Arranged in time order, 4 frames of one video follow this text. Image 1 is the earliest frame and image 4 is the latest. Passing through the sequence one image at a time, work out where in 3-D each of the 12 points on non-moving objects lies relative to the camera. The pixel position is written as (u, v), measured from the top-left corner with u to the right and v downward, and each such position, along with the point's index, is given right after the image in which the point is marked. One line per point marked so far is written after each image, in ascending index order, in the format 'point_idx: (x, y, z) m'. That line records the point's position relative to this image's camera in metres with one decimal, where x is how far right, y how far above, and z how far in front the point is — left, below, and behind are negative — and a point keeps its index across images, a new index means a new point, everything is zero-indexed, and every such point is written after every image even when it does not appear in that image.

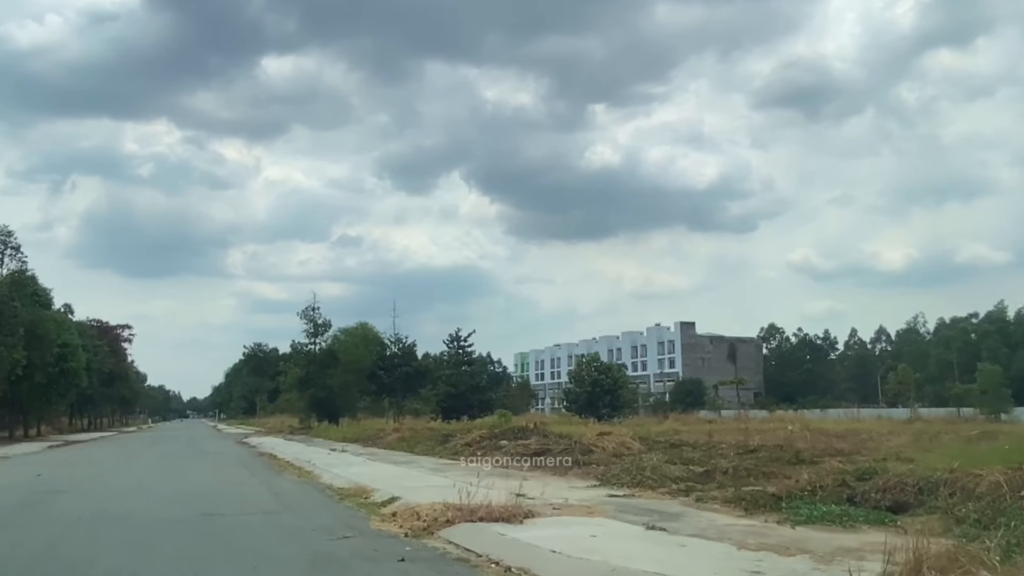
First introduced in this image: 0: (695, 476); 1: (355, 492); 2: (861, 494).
0: (+3.6, -3.7, +17.9) m
1: (-3.2, -4.2, +18.7) m
2: (+5.2, -3.1, +13.4) m
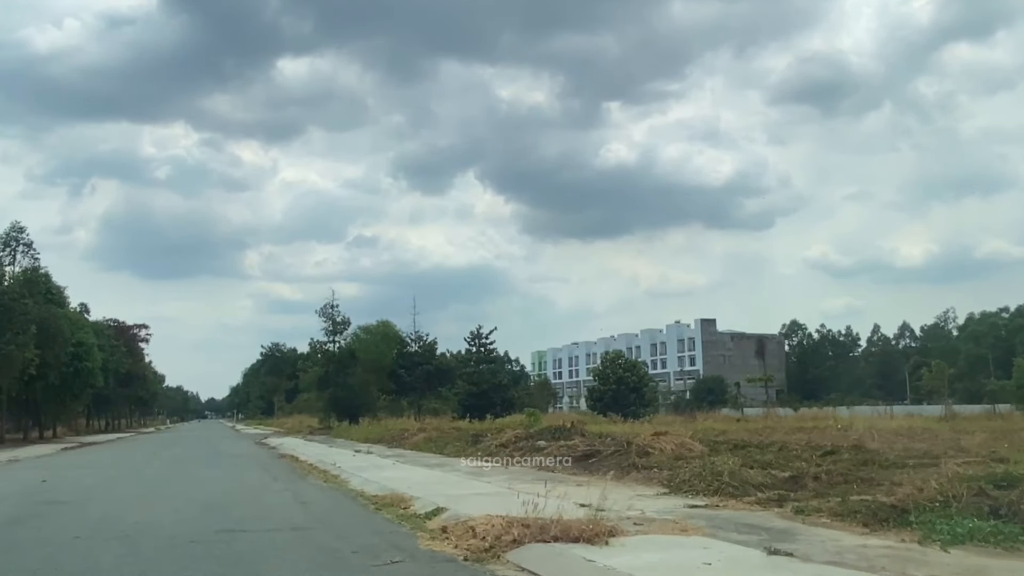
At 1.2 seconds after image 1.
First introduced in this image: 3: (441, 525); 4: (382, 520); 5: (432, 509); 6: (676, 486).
0: (+4.6, -3.4, +15.7) m
1: (-2.2, -3.9, +16.5) m
2: (+6.1, -2.7, +11.2) m
3: (-1.0, -3.3, +12.8) m
4: (-2.0, -3.6, +14.3) m
5: (-1.3, -3.6, +14.6) m
6: (+3.0, -3.6, +16.4) m
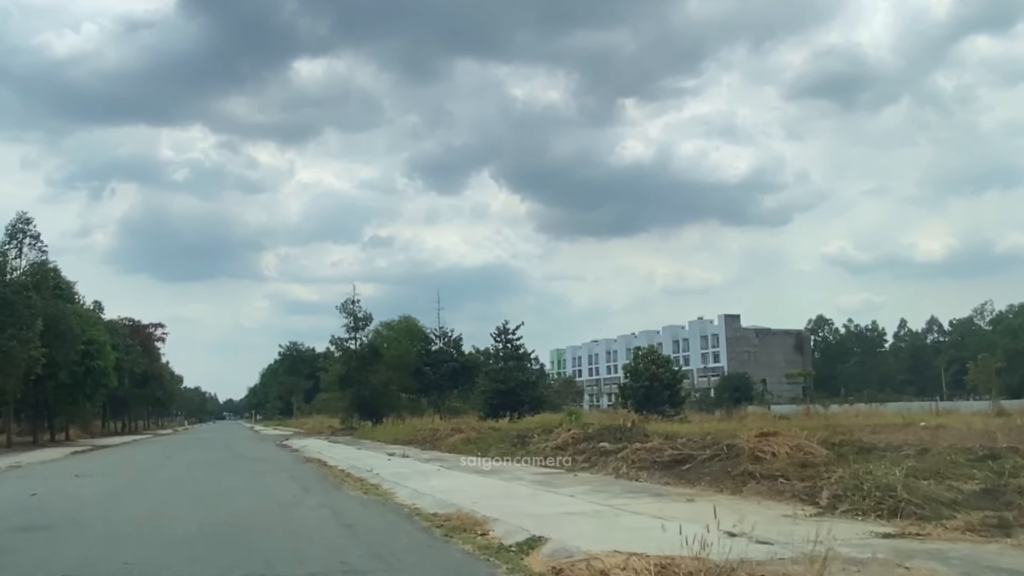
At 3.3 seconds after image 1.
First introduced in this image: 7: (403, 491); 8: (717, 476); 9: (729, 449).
0: (+6.1, -2.8, +12.0) m
1: (-0.7, -3.3, +12.9) m
2: (+7.5, -2.1, +7.4) m
3: (+0.4, -2.8, +9.1) m
4: (-0.6, -3.1, +10.6) m
5: (+0.1, -3.0, +10.9) m
6: (+4.4, -3.0, +12.7) m
7: (-2.2, -4.2, +18.8) m
8: (+3.8, -3.5, +16.7) m
9: (+4.4, -3.3, +18.5) m
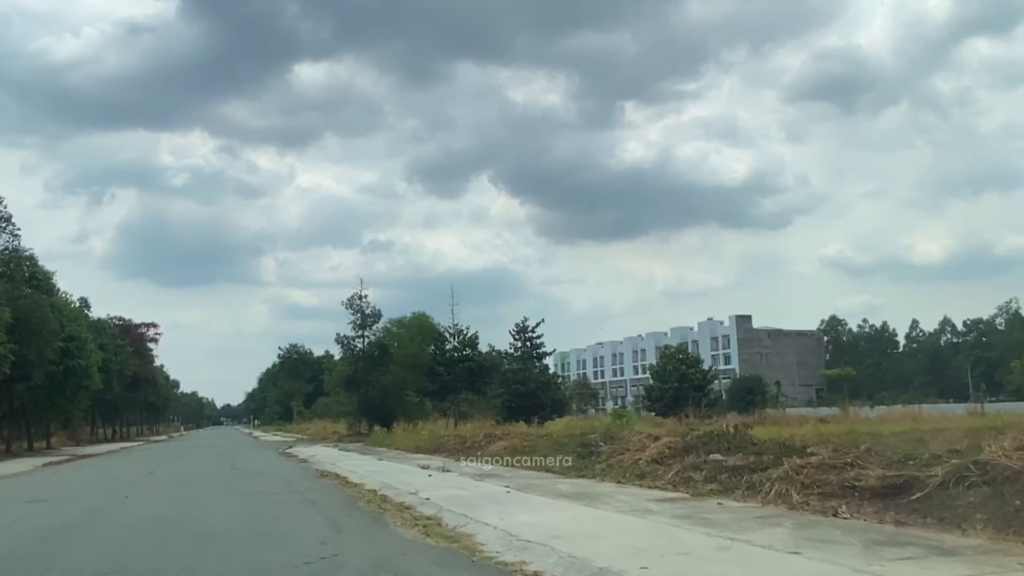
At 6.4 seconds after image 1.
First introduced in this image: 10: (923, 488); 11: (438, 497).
0: (+8.0, -1.9, +5.7) m
1: (+1.2, -2.5, +6.7) m
2: (+9.4, -1.2, +1.1) m
3: (+2.3, -1.9, +2.9) m
4: (+1.3, -2.2, +4.4) m
5: (+2.0, -2.1, +4.7) m
6: (+6.3, -2.1, +6.4) m
7: (-0.3, -3.4, +12.5) m
8: (+5.7, -2.6, +10.5) m
9: (+6.3, -2.4, +12.3) m
10: (+5.6, -2.8, +12.5) m
11: (-1.4, -4.1, +17.8) m
